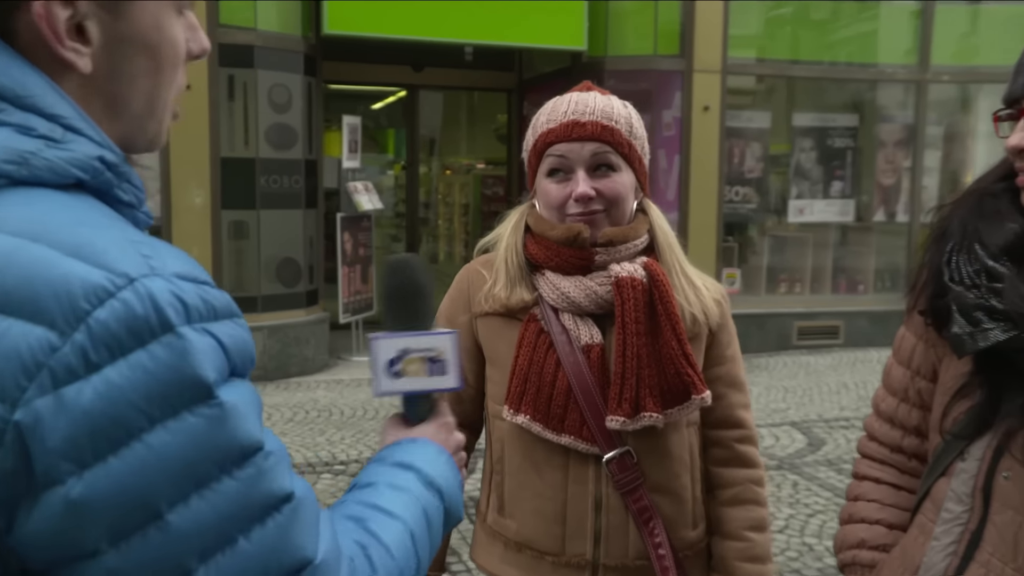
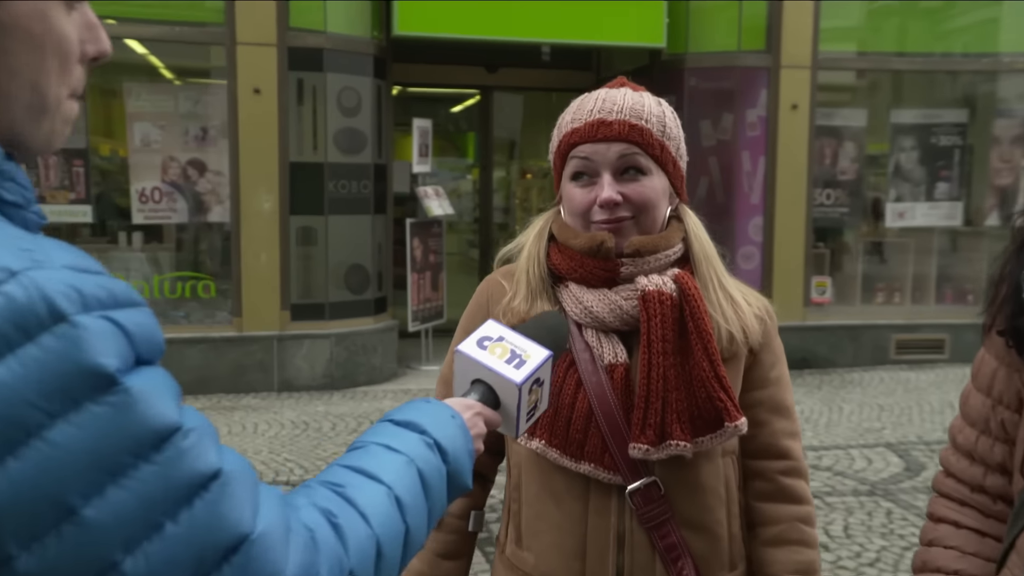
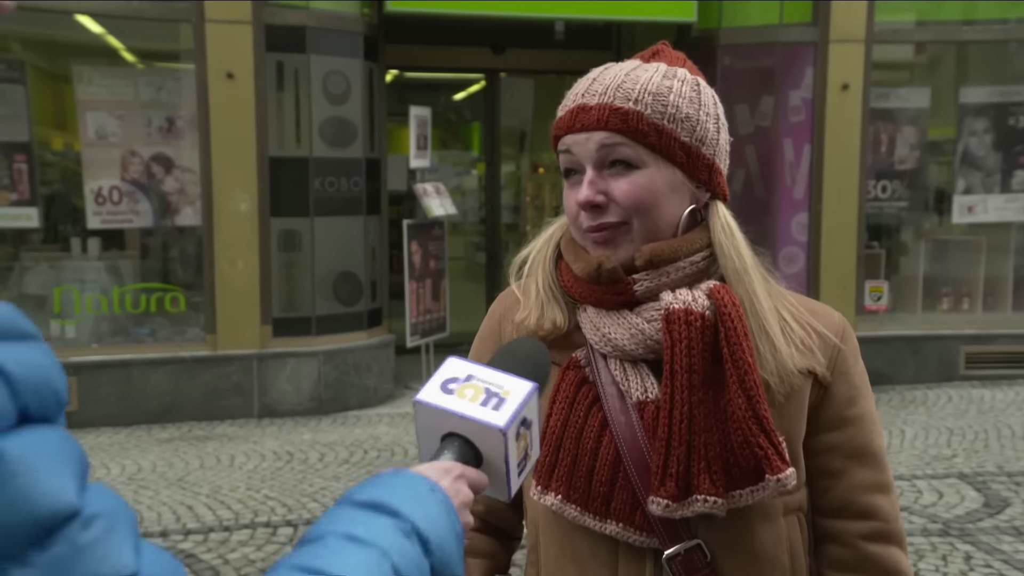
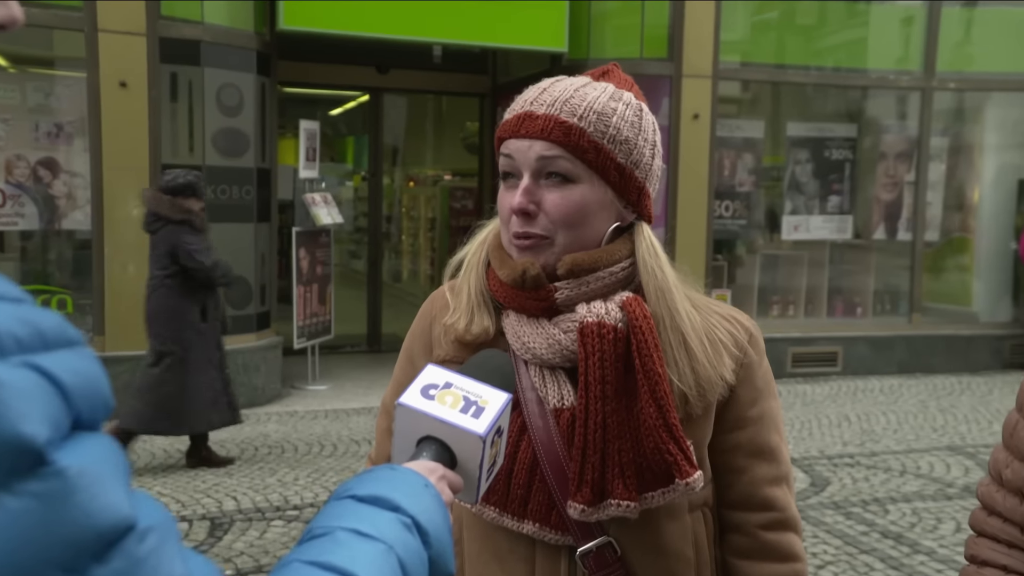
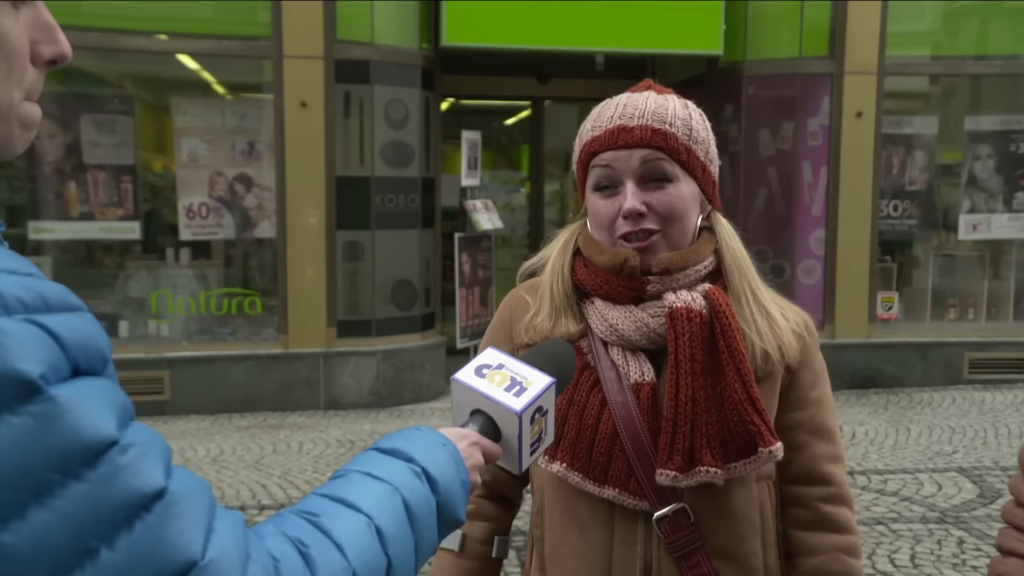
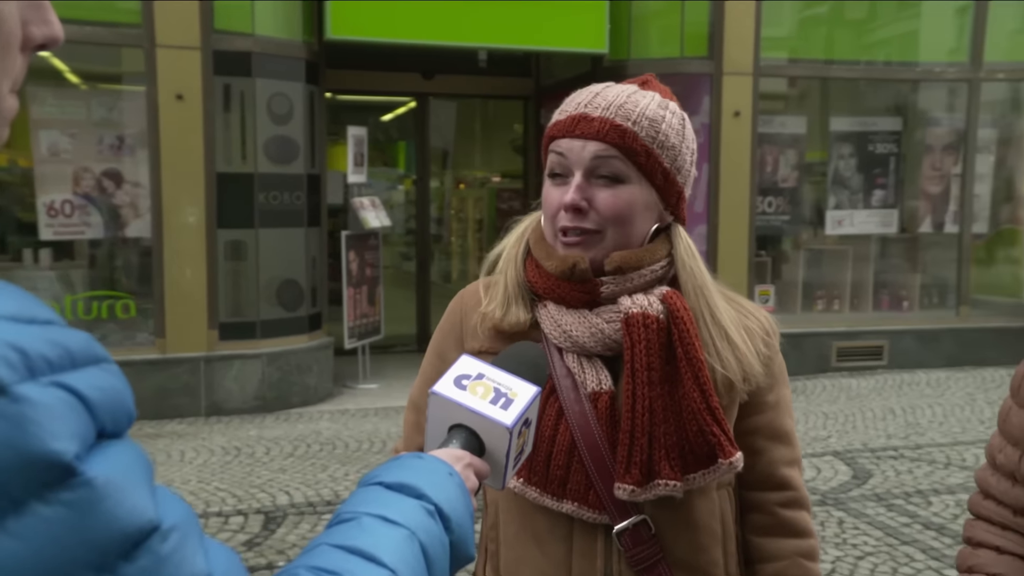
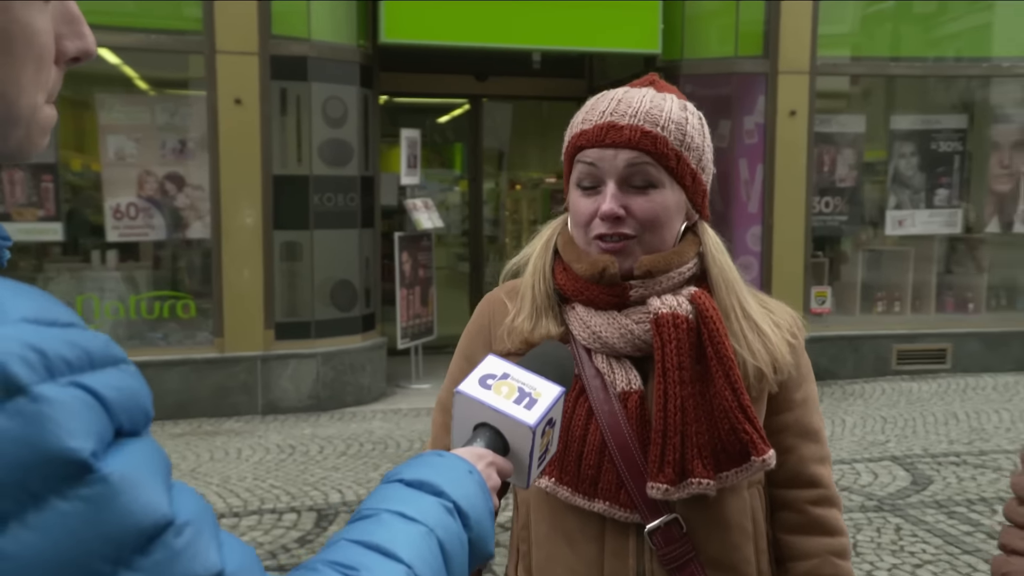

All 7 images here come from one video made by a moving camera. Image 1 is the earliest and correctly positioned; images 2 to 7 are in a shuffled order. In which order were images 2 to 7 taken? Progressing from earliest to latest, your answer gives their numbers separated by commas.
2, 5, 7, 6, 4, 3
